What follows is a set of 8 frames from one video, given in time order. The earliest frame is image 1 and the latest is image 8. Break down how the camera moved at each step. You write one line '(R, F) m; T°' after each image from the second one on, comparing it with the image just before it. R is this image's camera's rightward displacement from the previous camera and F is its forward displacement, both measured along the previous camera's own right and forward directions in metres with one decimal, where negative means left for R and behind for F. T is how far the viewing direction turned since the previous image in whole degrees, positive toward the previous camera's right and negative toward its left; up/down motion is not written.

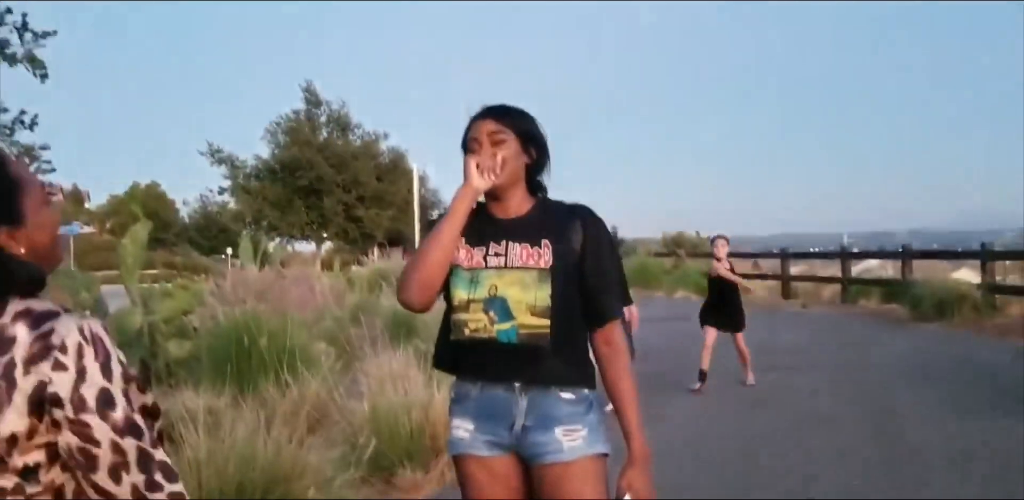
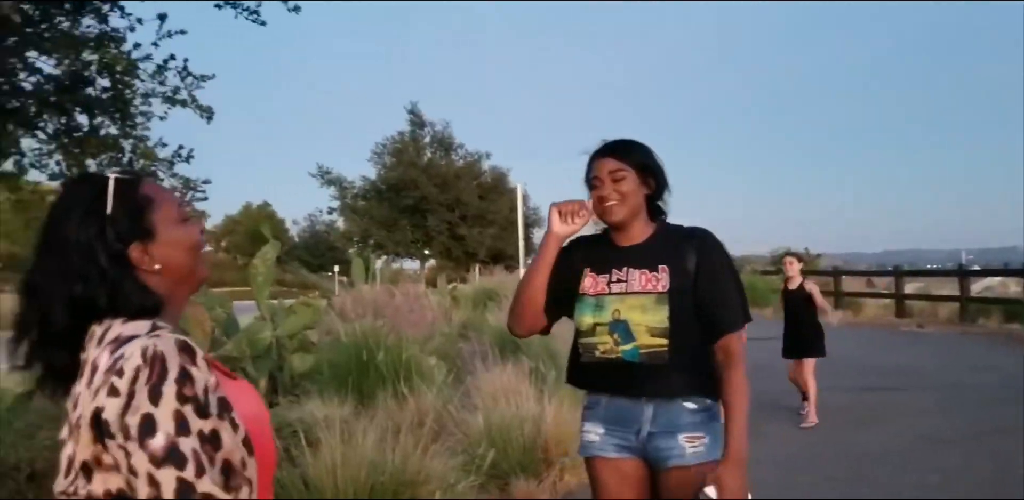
(0.0, -0.3) m; -5°
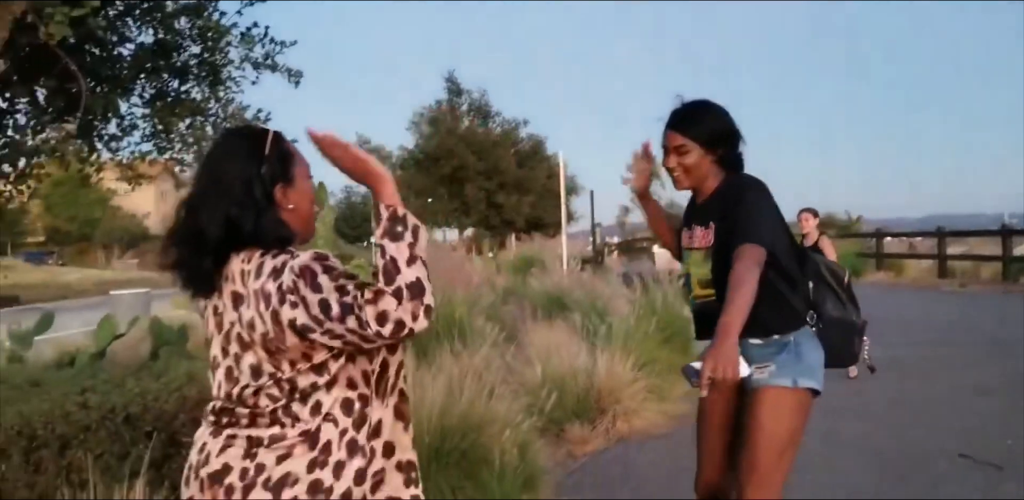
(-0.1, -0.3) m; -2°
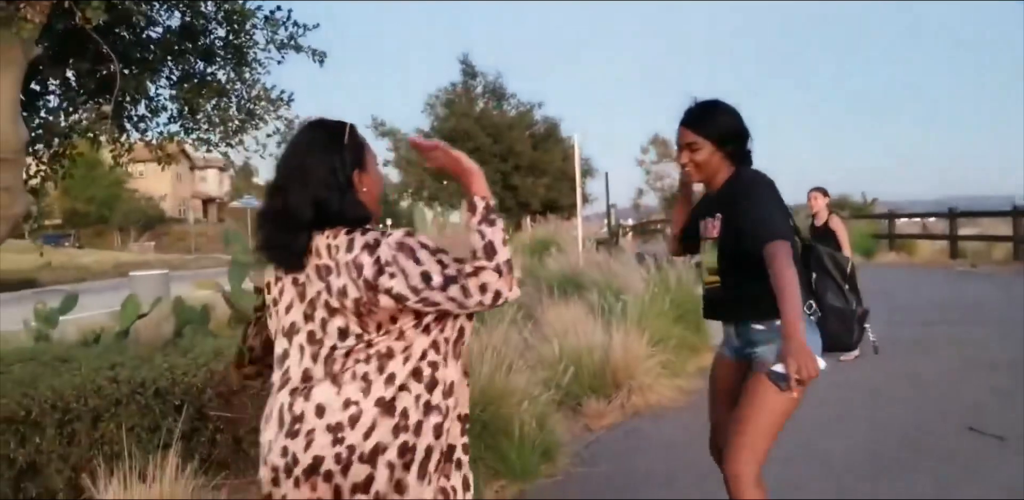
(0.0, -0.1) m; -1°
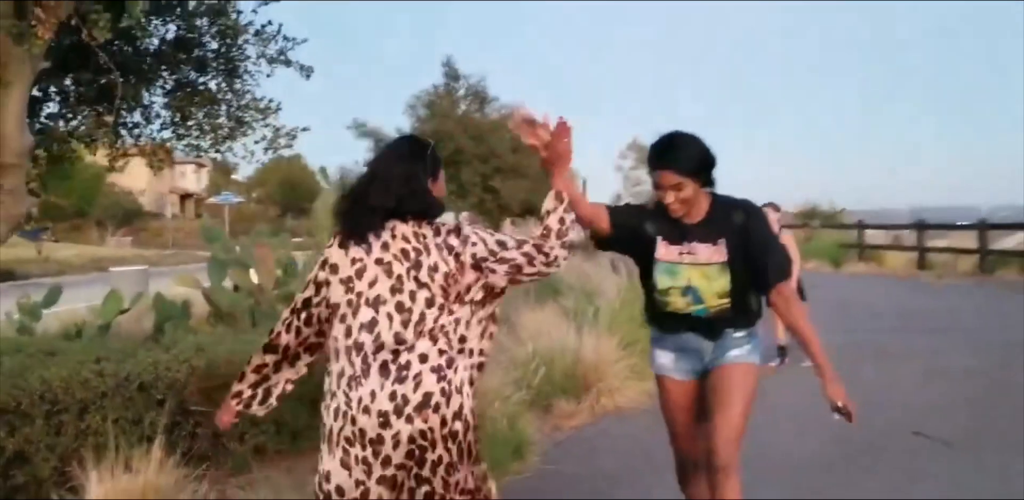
(0.0, -0.2) m; +1°
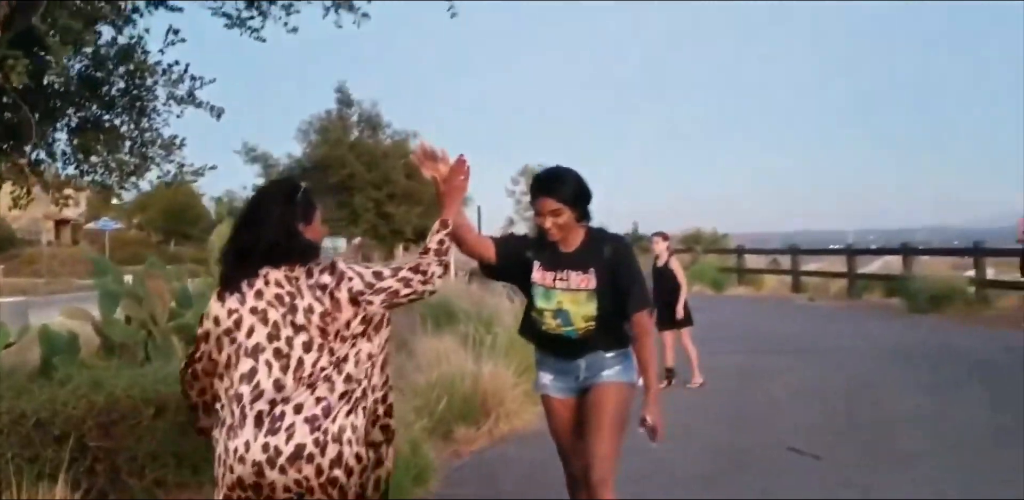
(0.0, -0.2) m; +5°
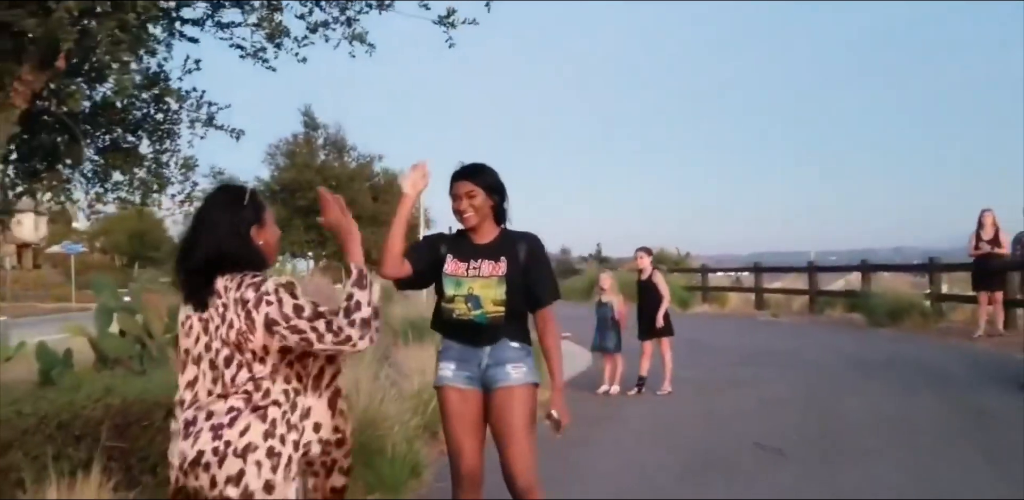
(-0.1, -0.5) m; +2°
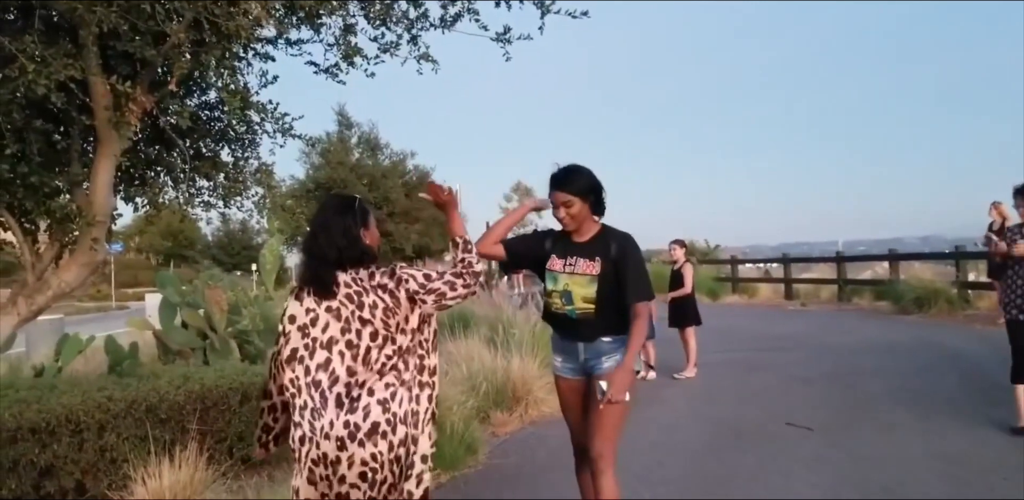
(-0.1, -0.5) m; -1°
